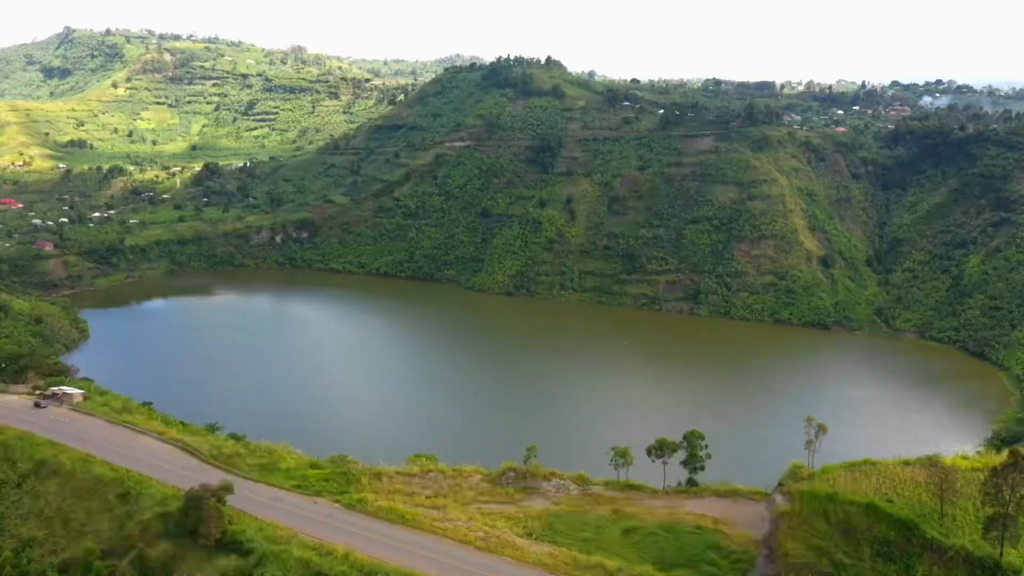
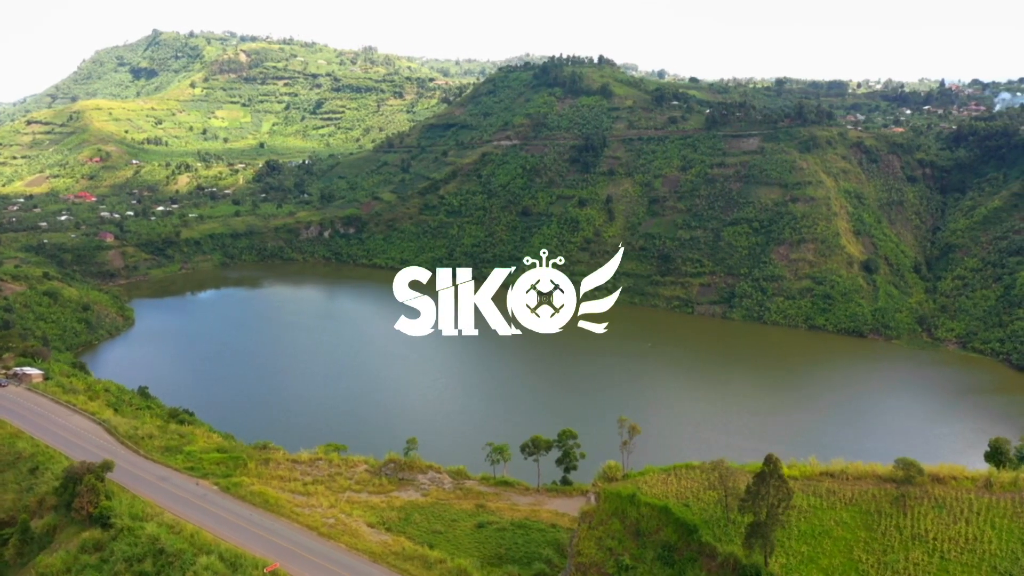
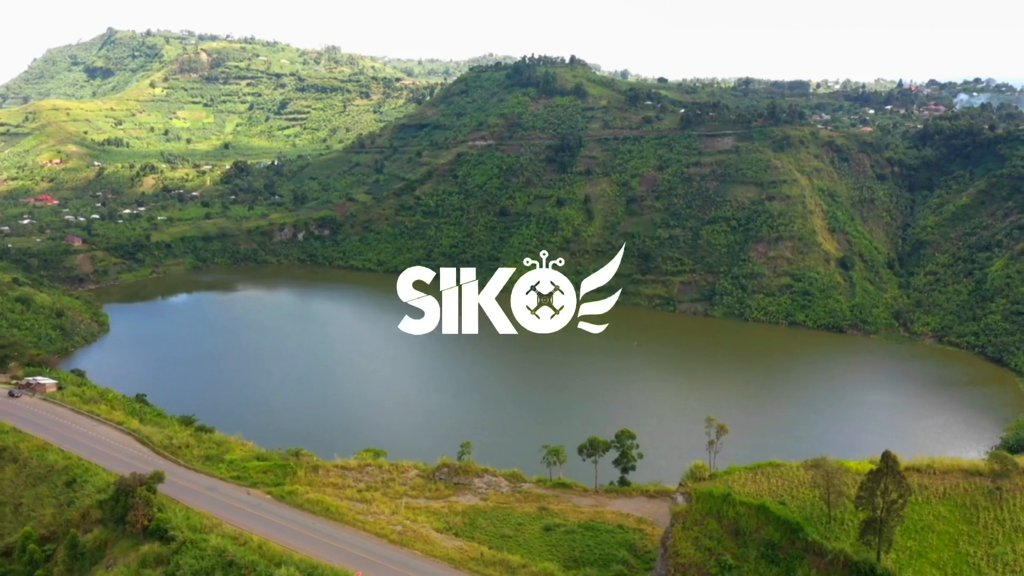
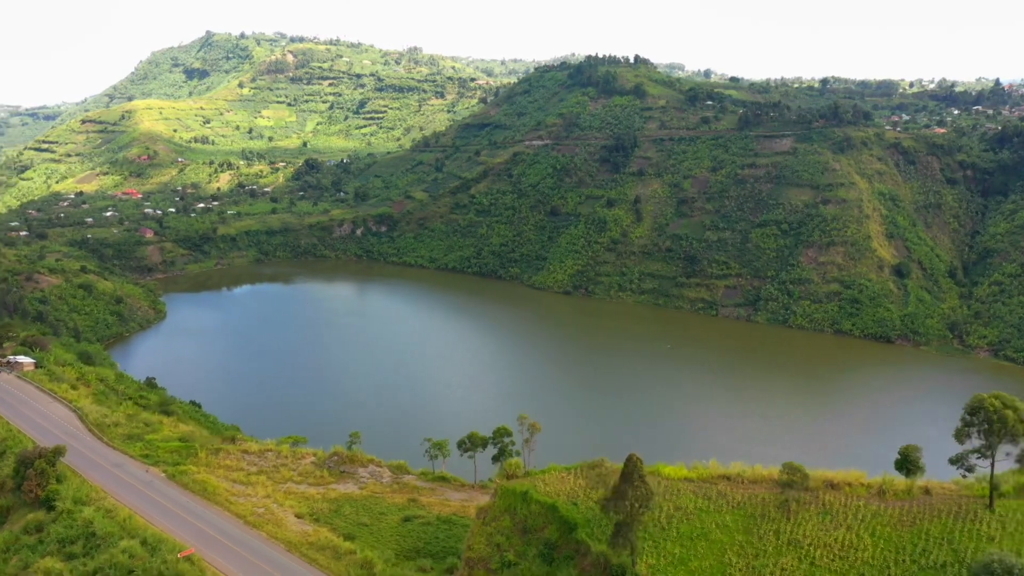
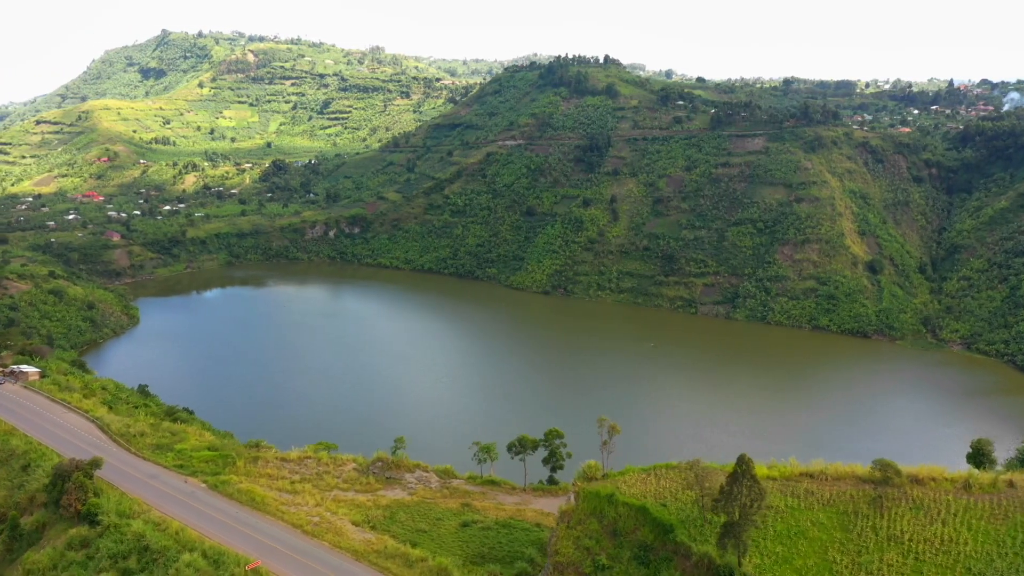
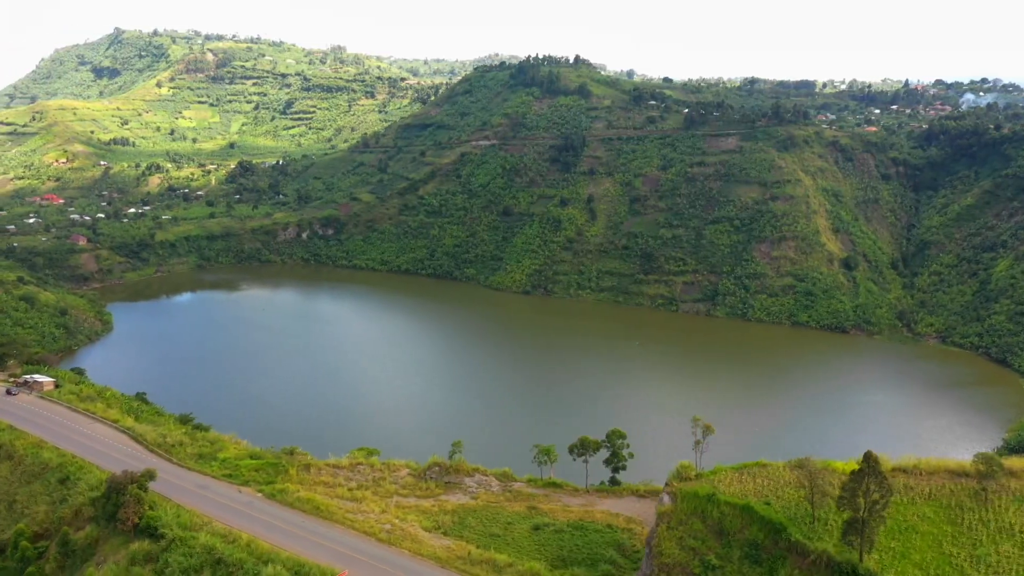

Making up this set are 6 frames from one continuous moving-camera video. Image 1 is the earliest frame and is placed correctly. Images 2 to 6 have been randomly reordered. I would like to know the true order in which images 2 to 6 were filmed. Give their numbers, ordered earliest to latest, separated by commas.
6, 5, 4, 2, 3
